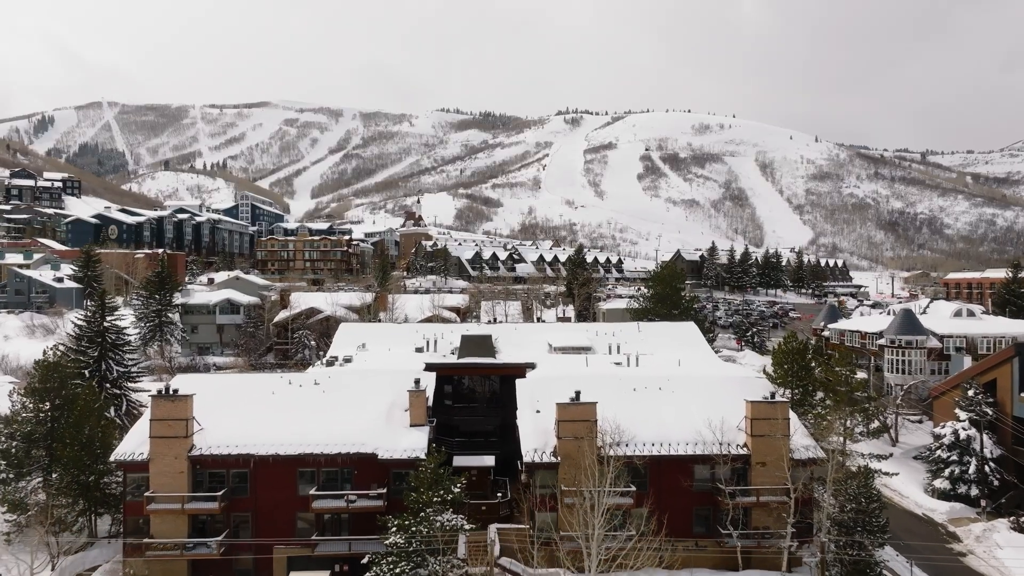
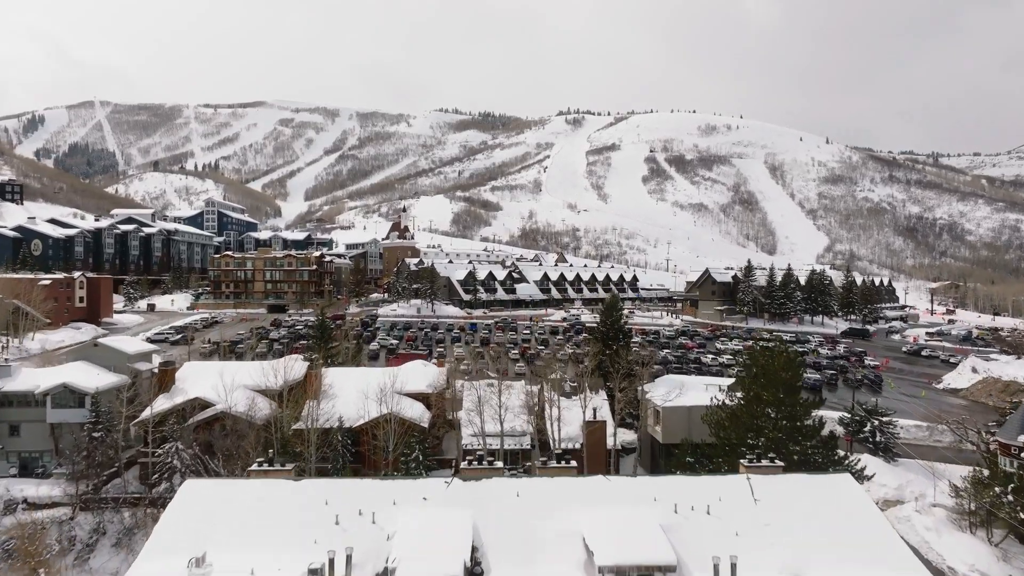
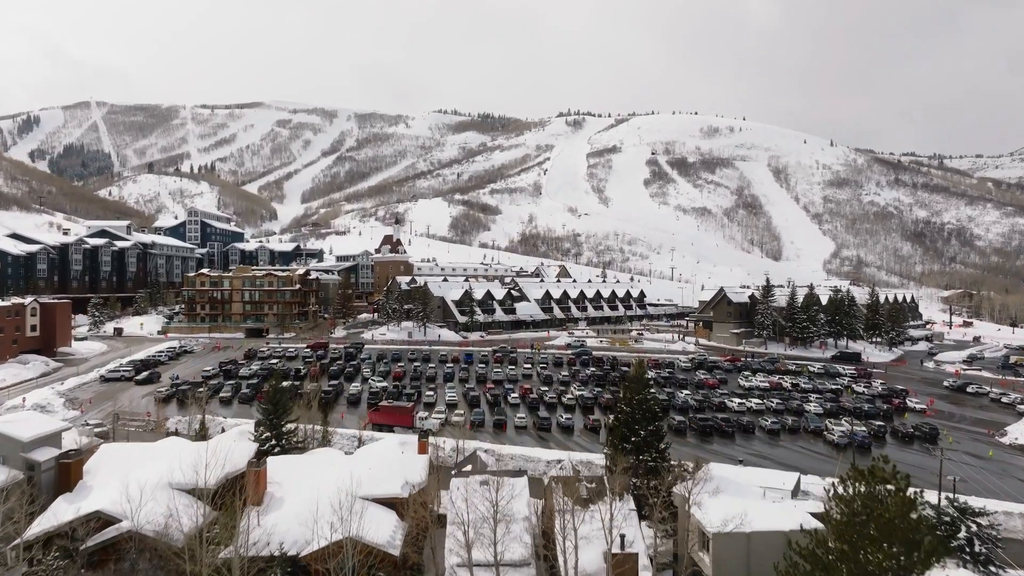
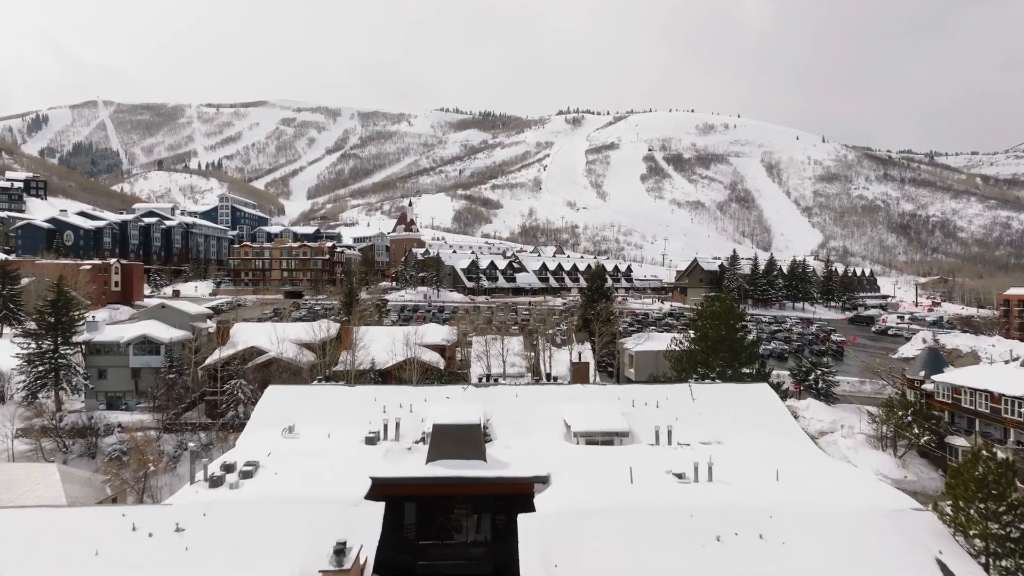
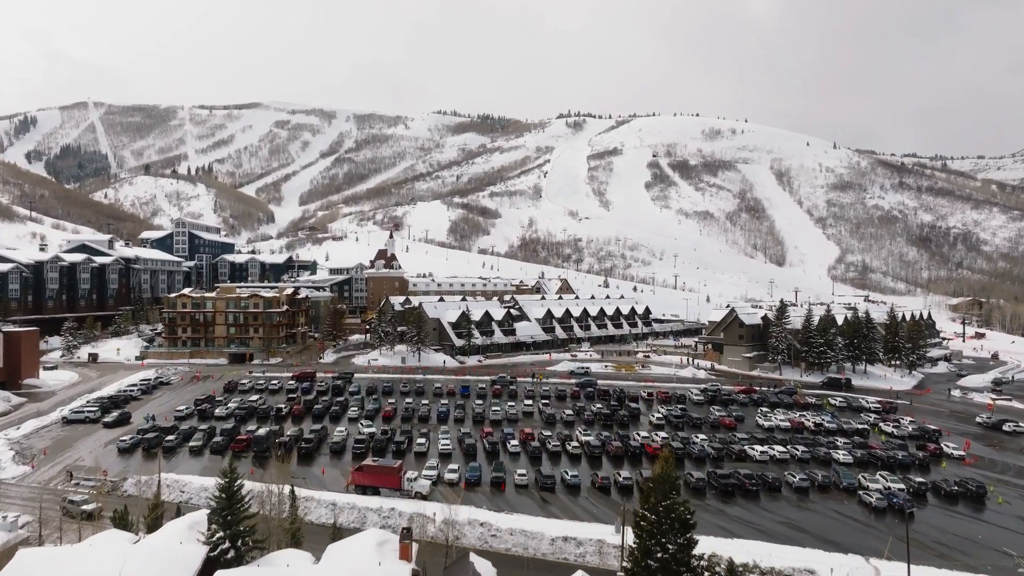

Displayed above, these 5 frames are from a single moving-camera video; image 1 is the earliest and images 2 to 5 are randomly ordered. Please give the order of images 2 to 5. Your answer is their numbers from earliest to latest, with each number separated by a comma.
4, 2, 3, 5
